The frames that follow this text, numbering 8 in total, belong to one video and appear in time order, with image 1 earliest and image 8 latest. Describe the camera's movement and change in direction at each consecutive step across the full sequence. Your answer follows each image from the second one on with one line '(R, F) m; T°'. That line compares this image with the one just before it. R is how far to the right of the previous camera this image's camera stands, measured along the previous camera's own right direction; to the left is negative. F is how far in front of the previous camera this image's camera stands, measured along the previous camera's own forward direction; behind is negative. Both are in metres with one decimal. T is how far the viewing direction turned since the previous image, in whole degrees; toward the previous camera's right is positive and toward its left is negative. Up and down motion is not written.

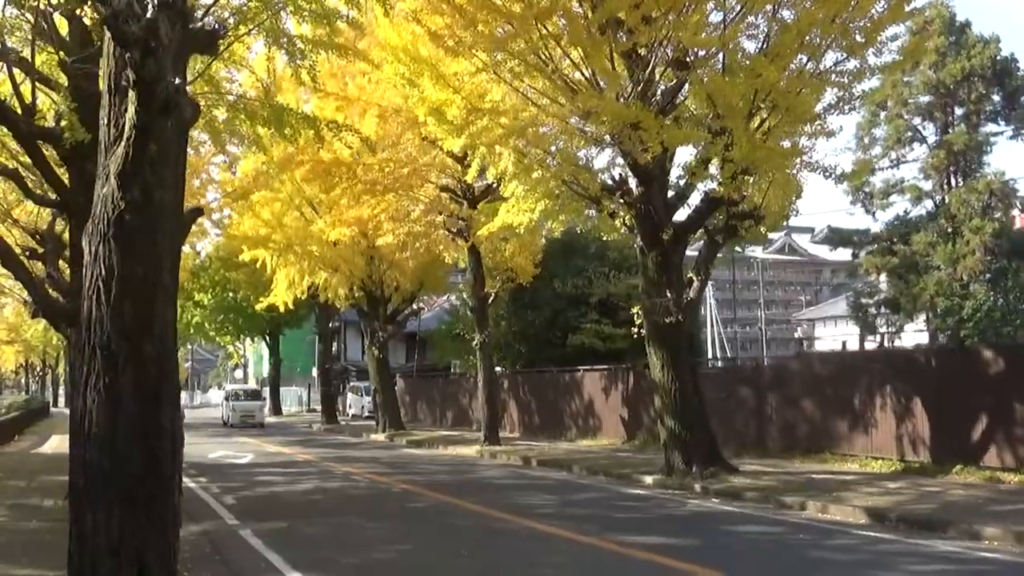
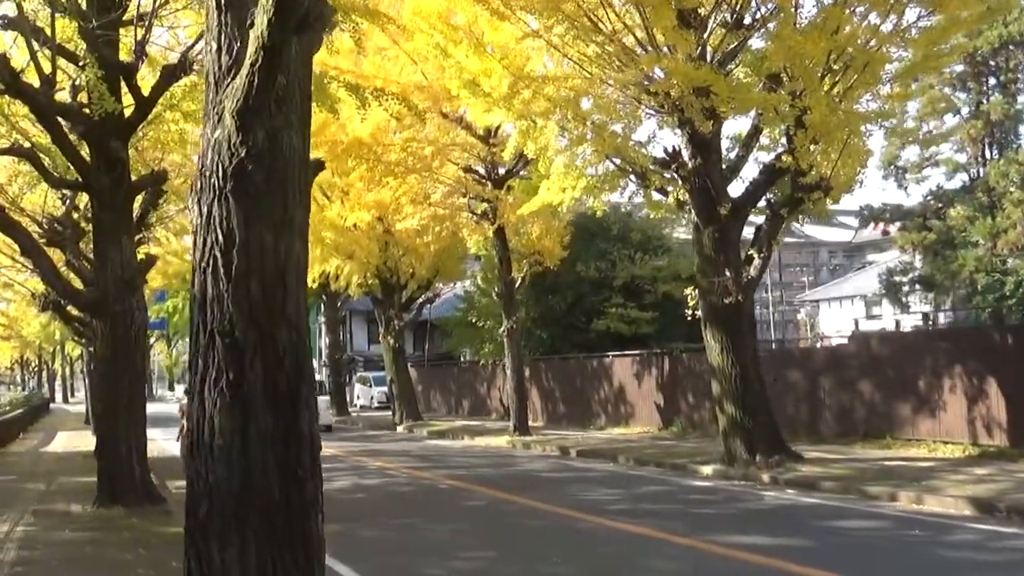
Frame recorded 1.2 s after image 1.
(-0.9, +1.0) m; 0°
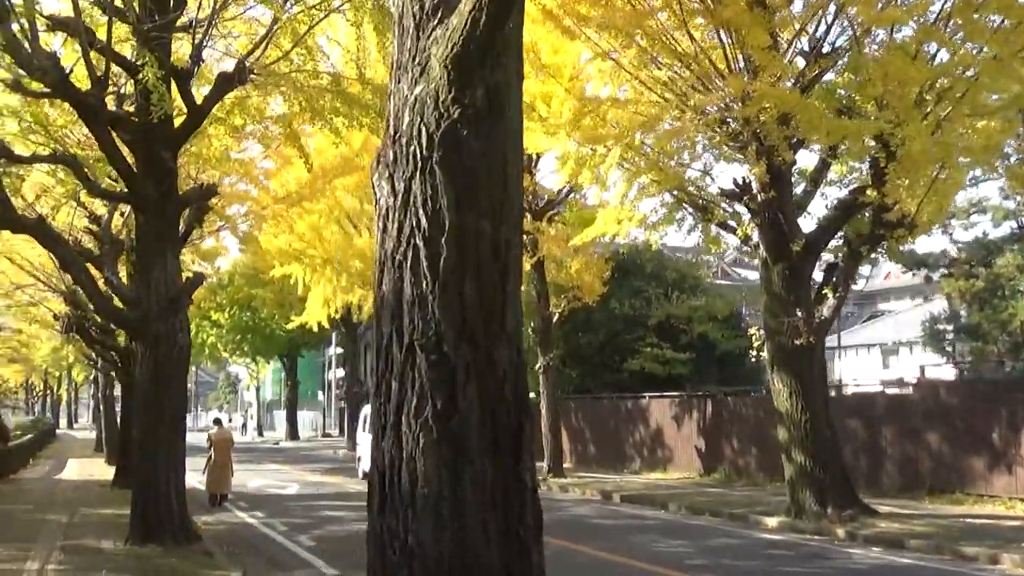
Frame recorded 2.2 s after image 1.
(-0.8, +0.9) m; 0°
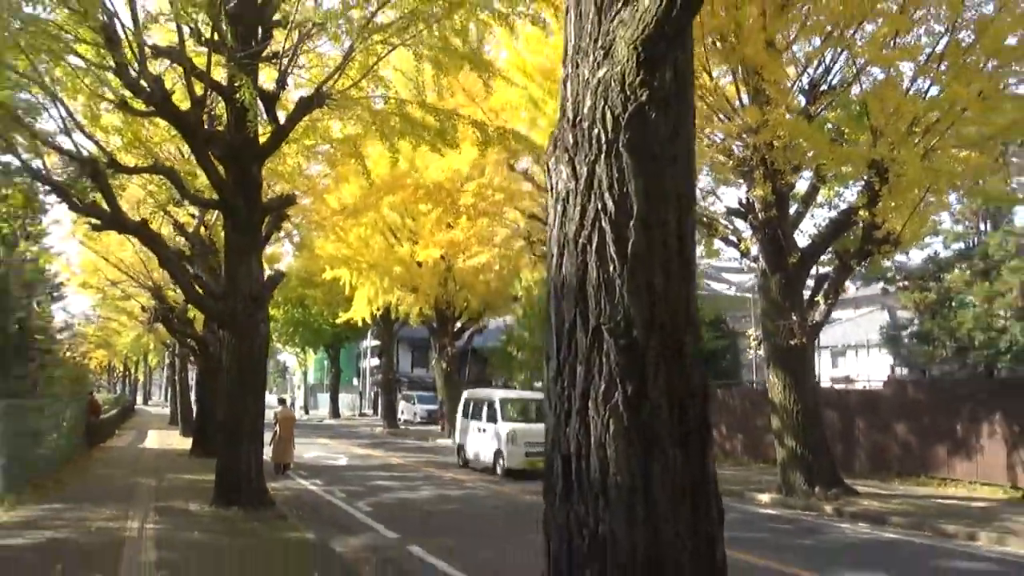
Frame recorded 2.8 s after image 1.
(-0.7, -1.8) m; +1°
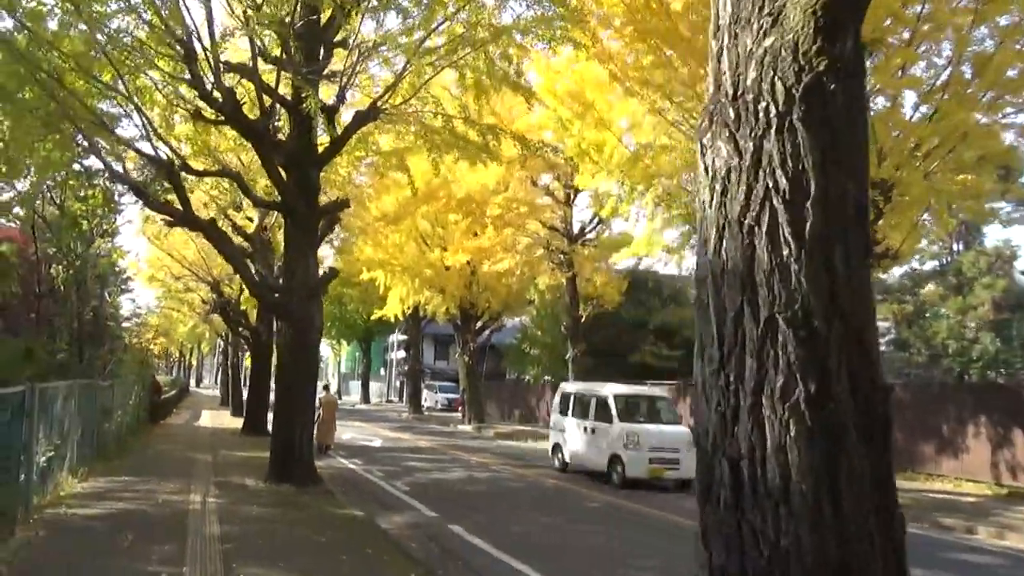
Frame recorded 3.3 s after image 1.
(-0.5, -1.4) m; 0°
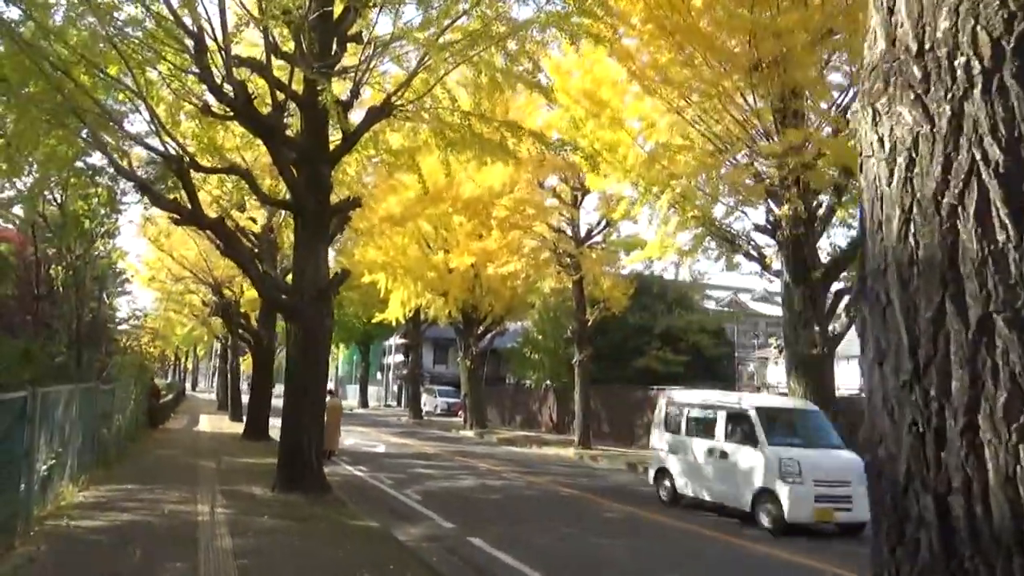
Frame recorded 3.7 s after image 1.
(-0.3, +0.5) m; 0°
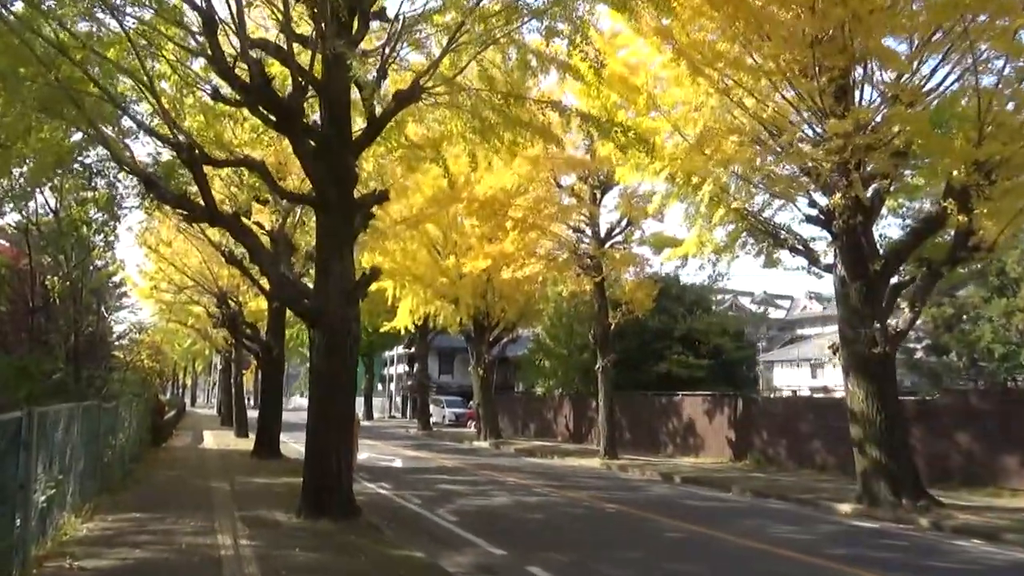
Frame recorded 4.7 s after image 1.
(-0.6, +1.4) m; 0°
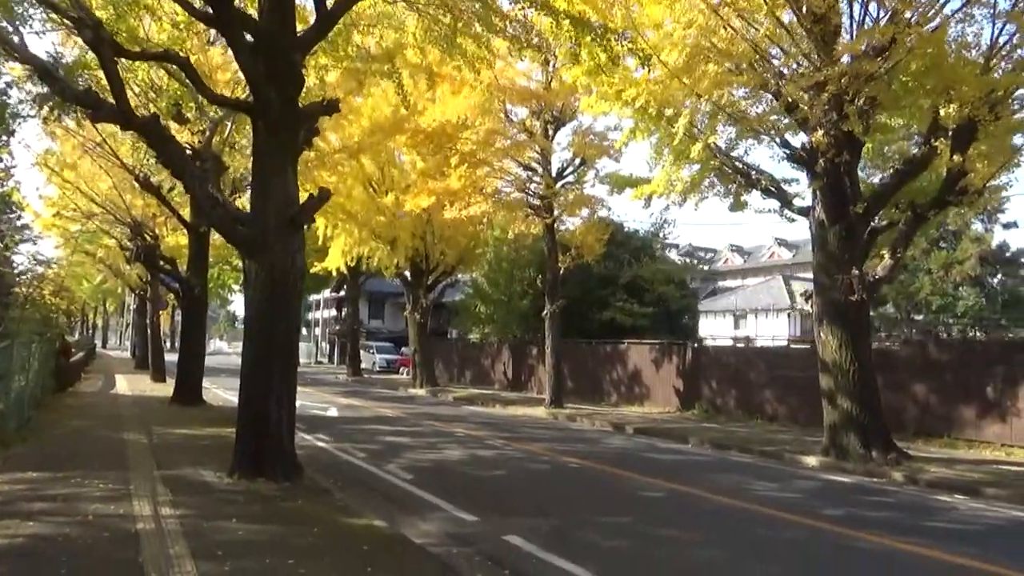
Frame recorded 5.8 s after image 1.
(-0.5, +1.6) m; +4°
